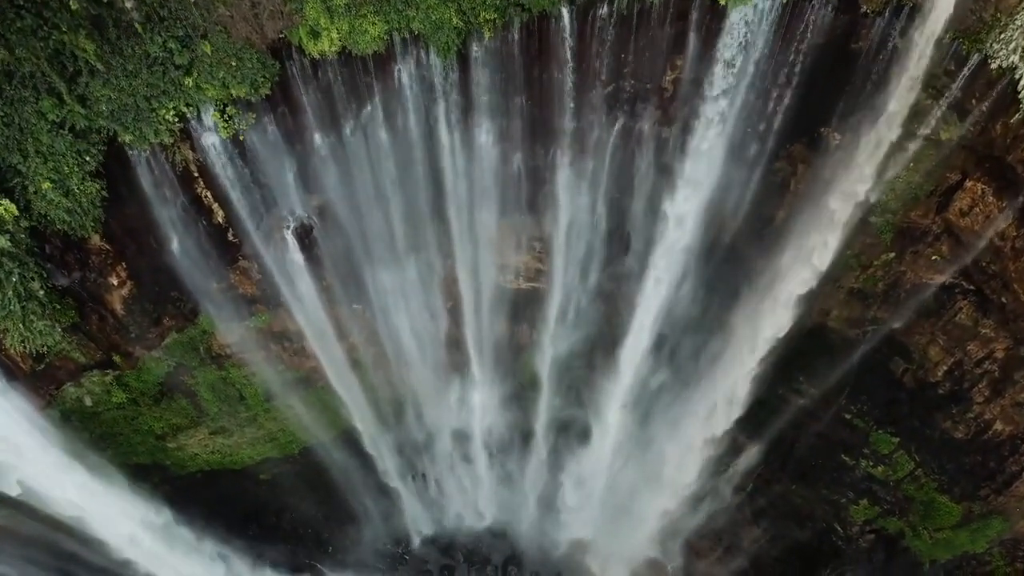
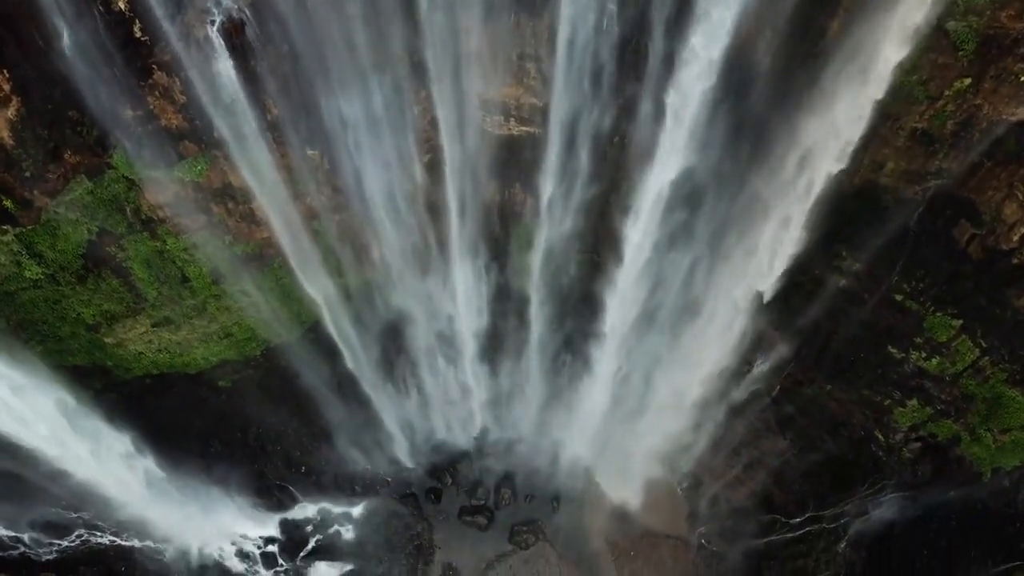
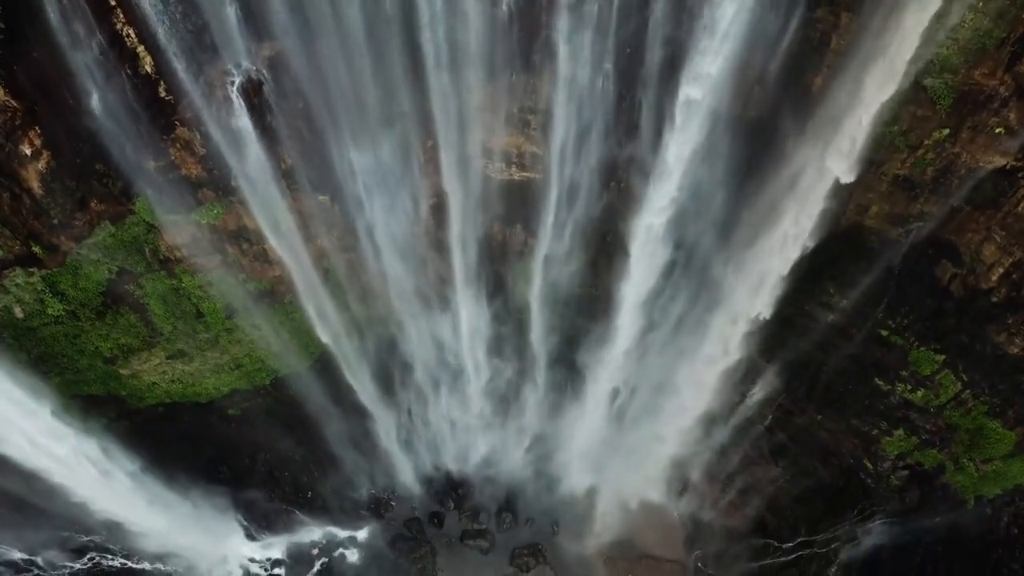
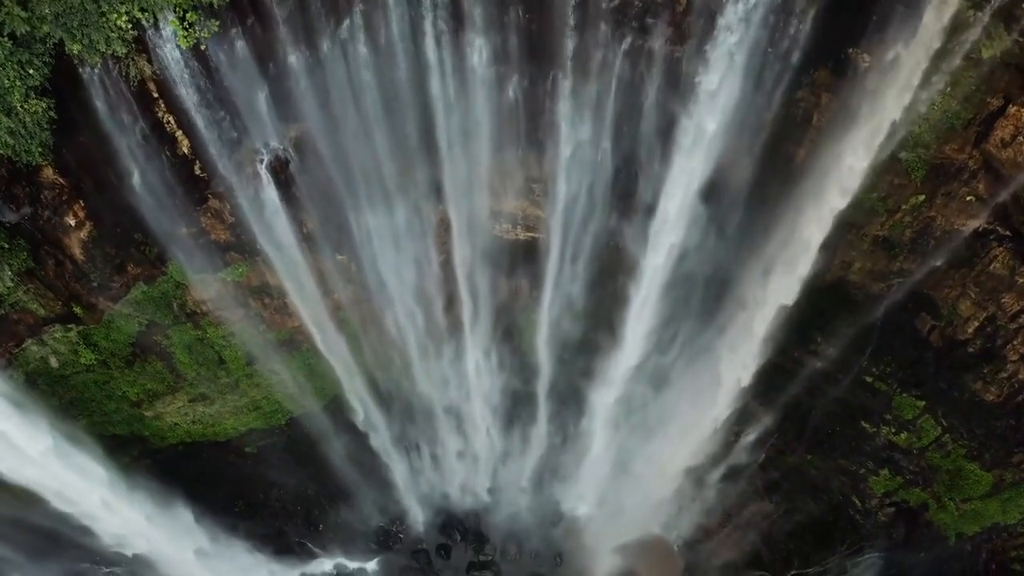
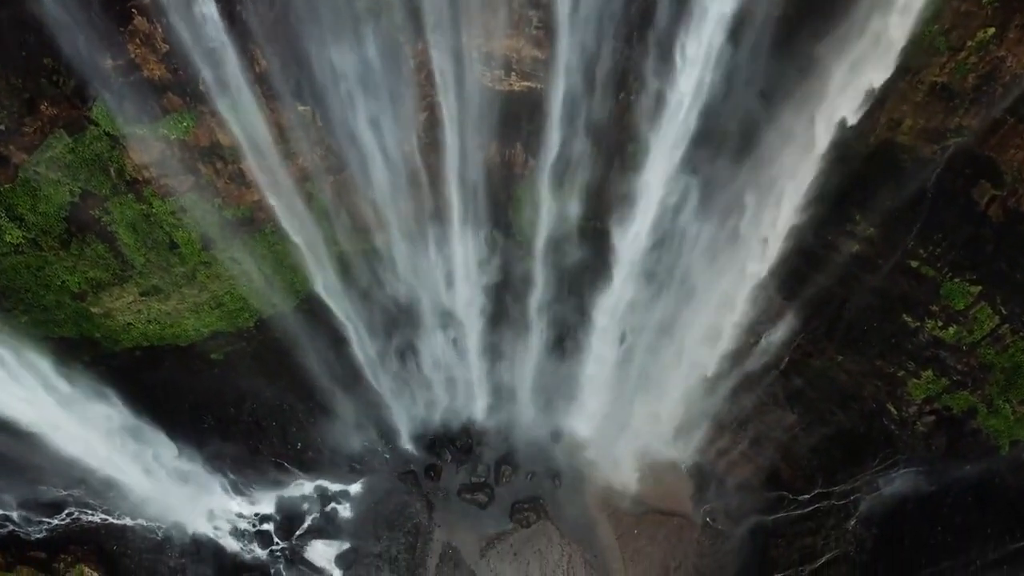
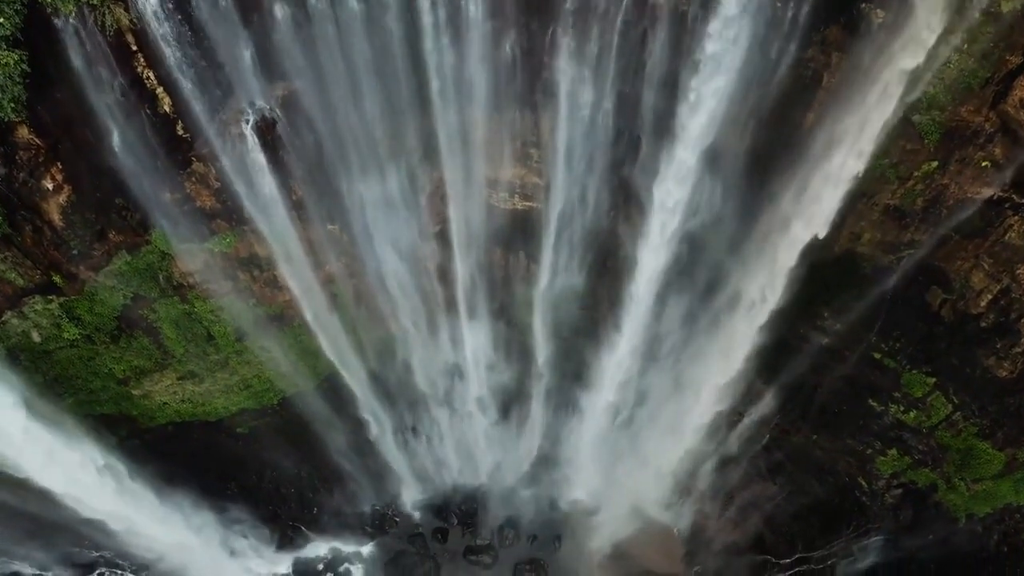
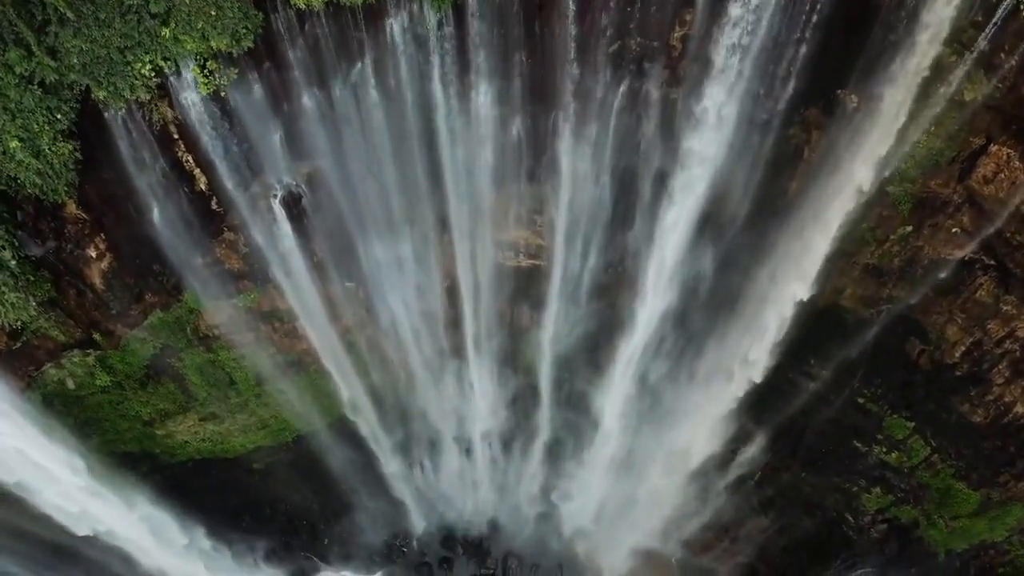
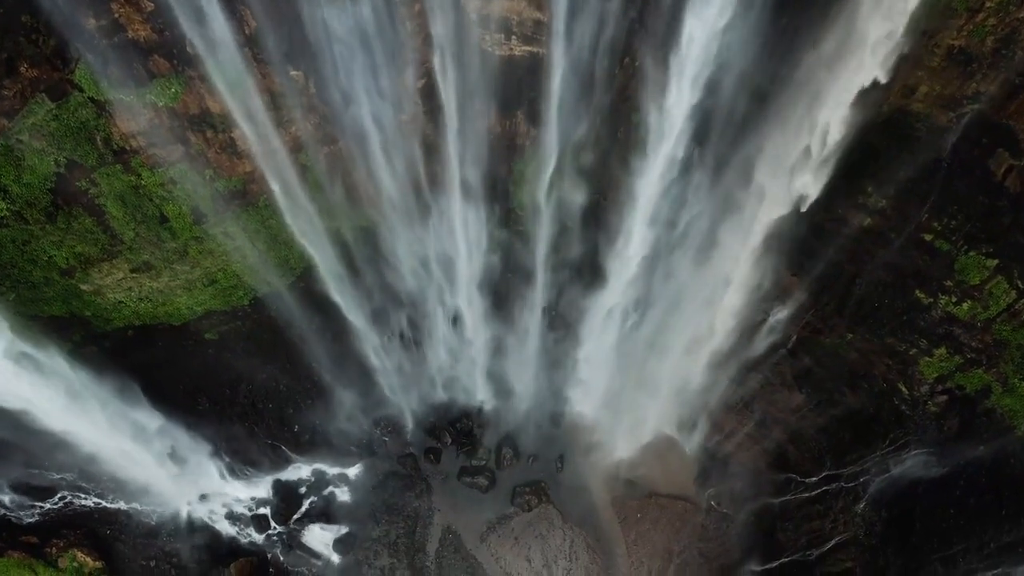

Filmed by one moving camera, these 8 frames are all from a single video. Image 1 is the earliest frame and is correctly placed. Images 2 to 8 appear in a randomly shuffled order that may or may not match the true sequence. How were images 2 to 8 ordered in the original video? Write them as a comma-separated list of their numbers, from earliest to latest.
7, 4, 6, 3, 2, 5, 8
